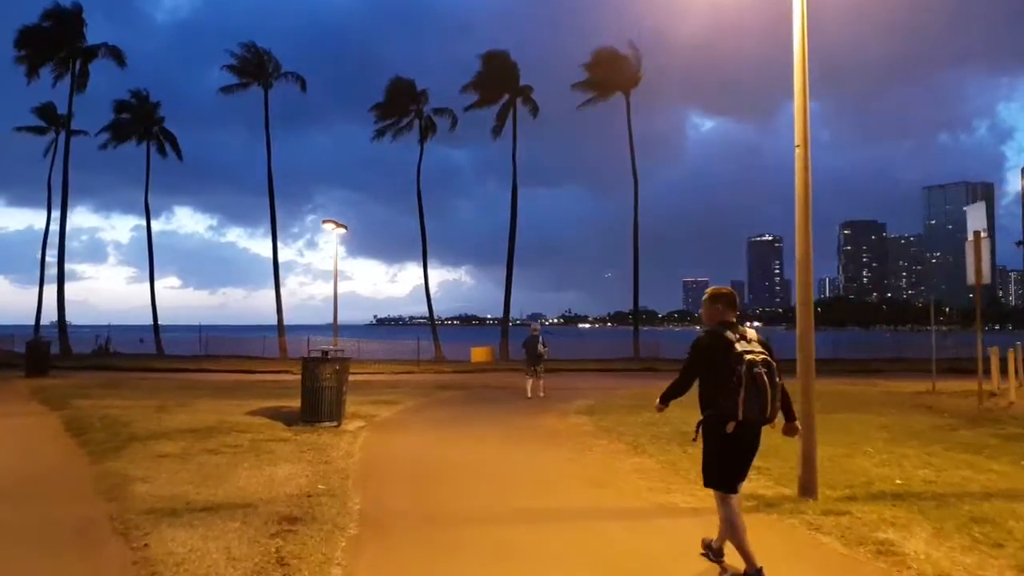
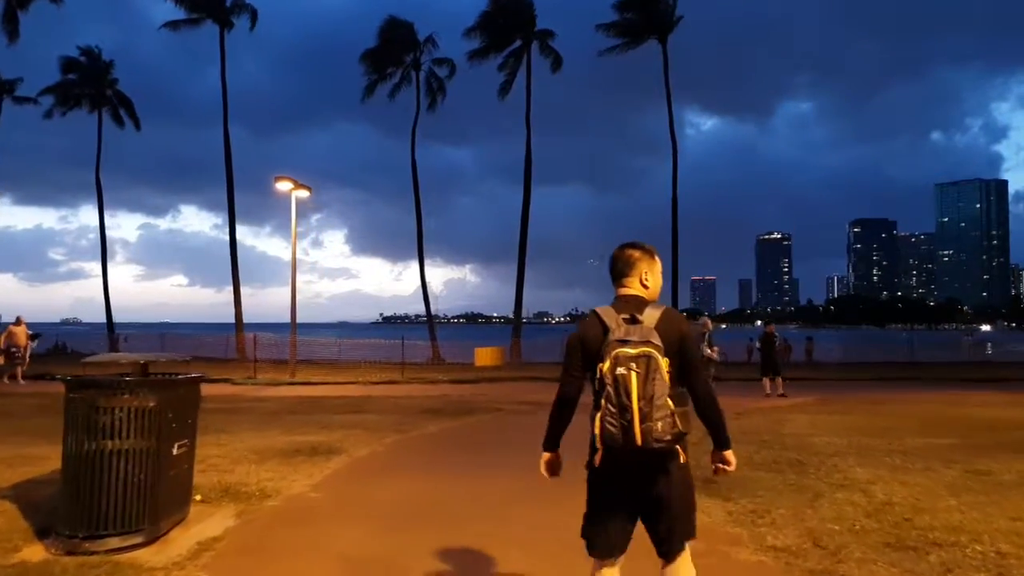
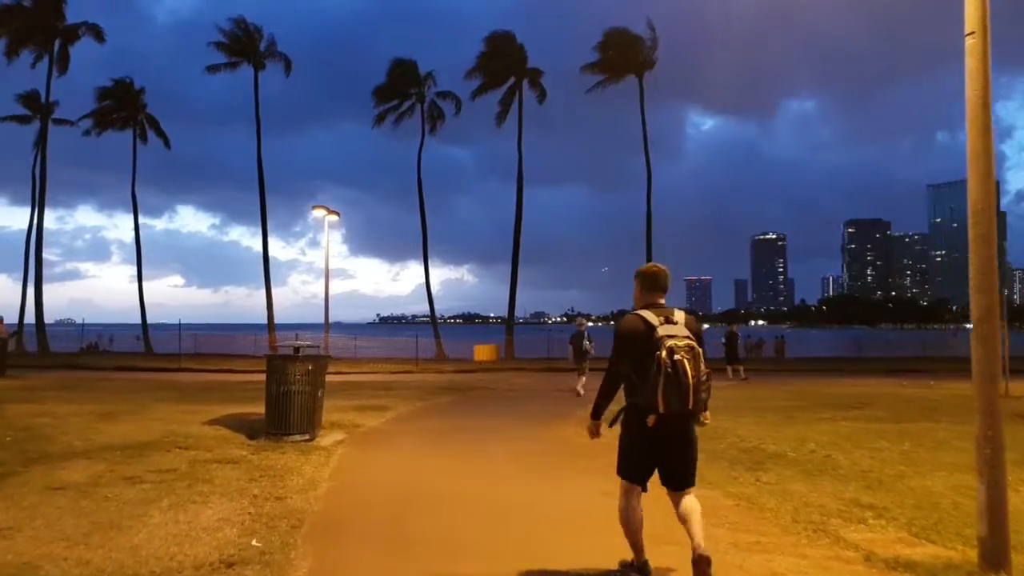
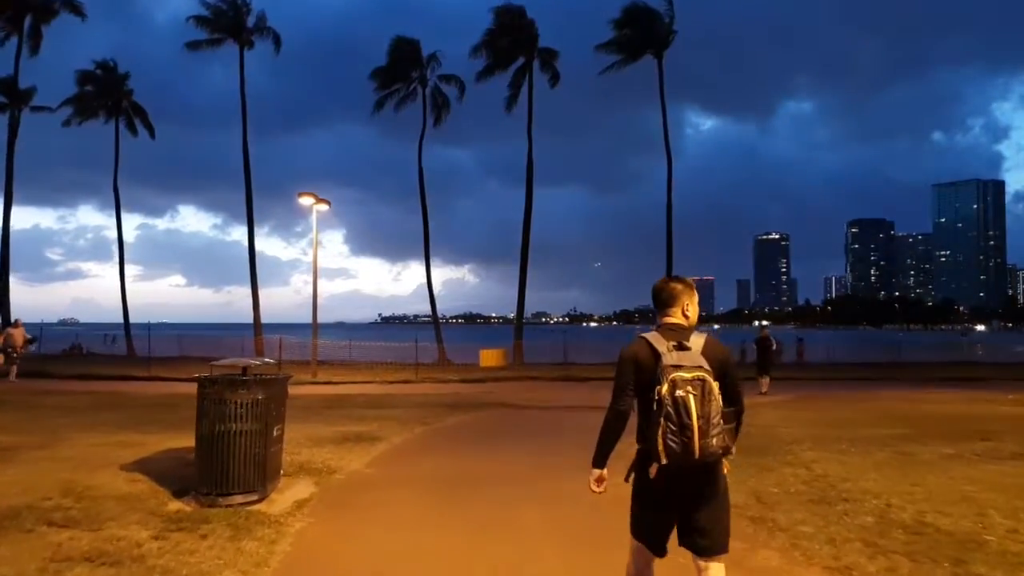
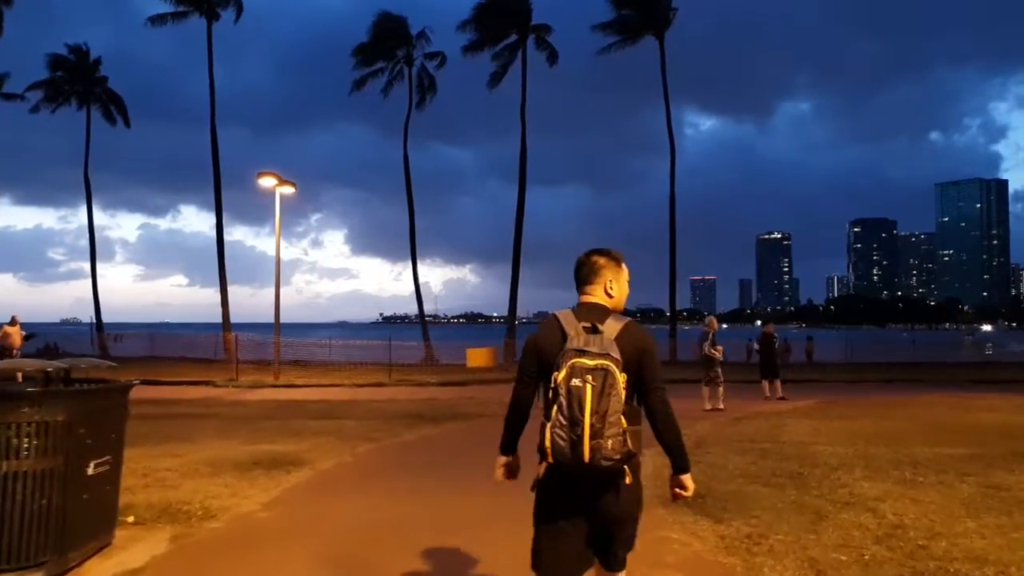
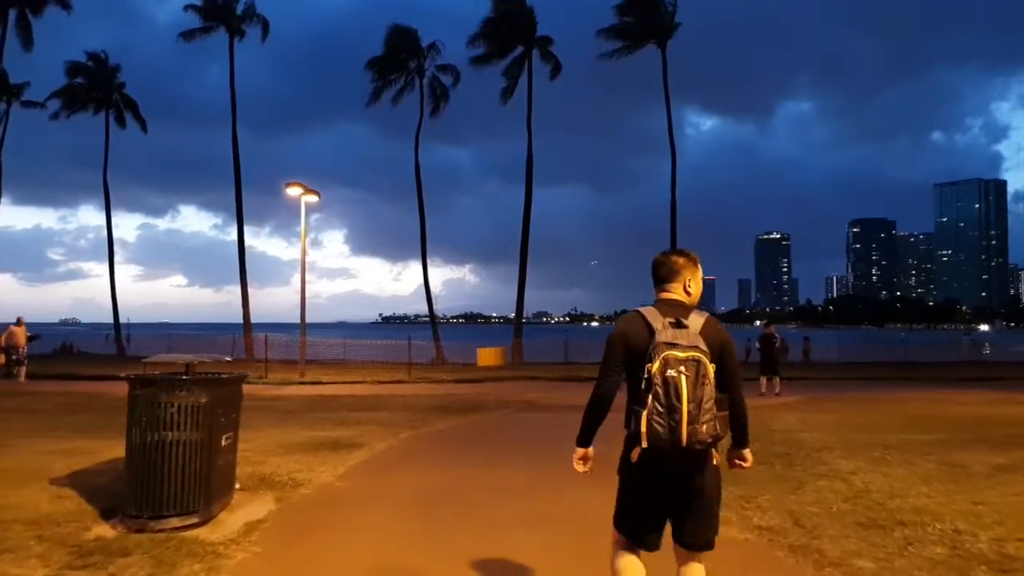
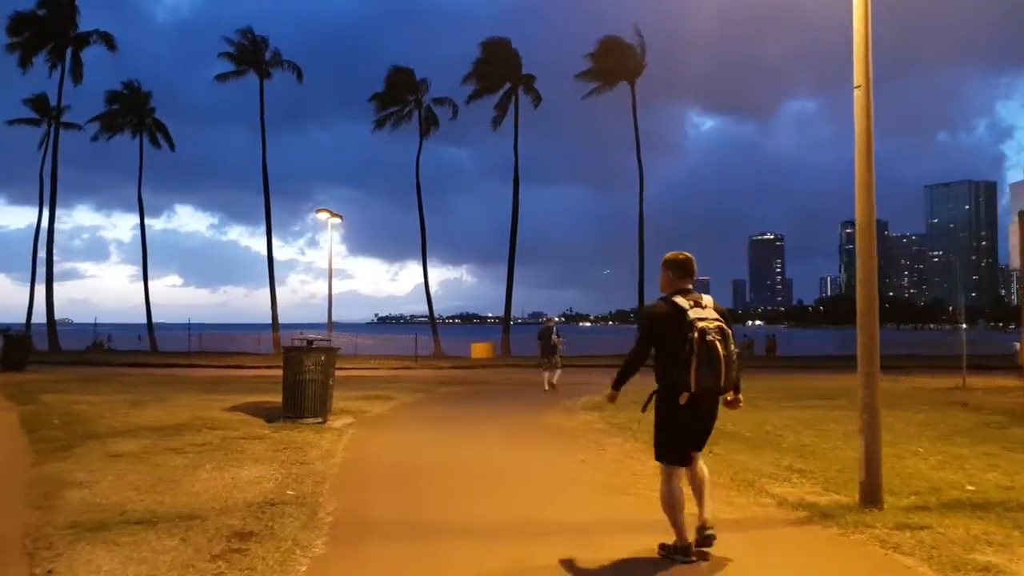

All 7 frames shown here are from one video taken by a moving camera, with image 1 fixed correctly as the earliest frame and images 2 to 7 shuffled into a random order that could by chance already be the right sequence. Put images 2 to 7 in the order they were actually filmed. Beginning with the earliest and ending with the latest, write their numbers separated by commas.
7, 3, 4, 6, 2, 5
